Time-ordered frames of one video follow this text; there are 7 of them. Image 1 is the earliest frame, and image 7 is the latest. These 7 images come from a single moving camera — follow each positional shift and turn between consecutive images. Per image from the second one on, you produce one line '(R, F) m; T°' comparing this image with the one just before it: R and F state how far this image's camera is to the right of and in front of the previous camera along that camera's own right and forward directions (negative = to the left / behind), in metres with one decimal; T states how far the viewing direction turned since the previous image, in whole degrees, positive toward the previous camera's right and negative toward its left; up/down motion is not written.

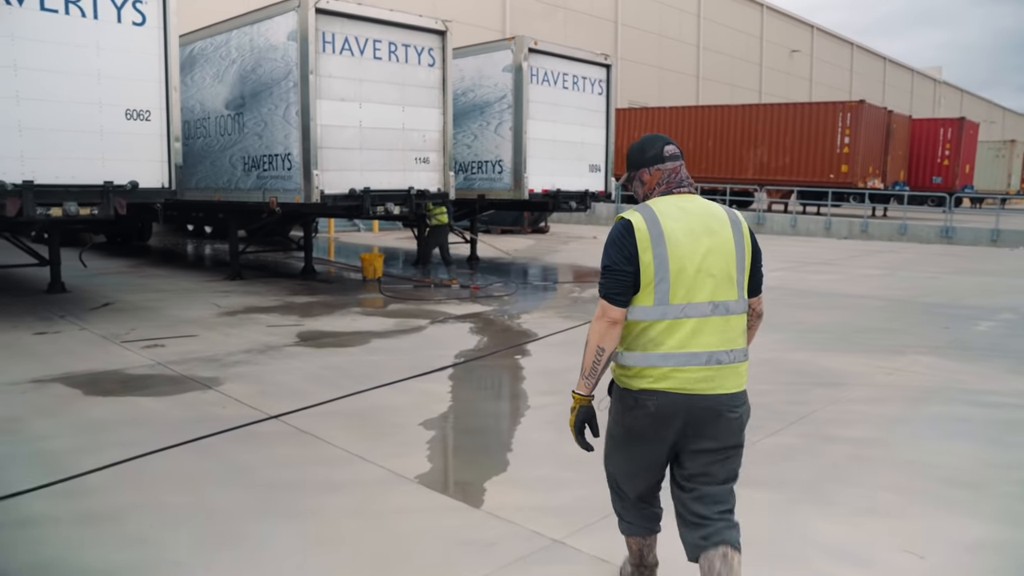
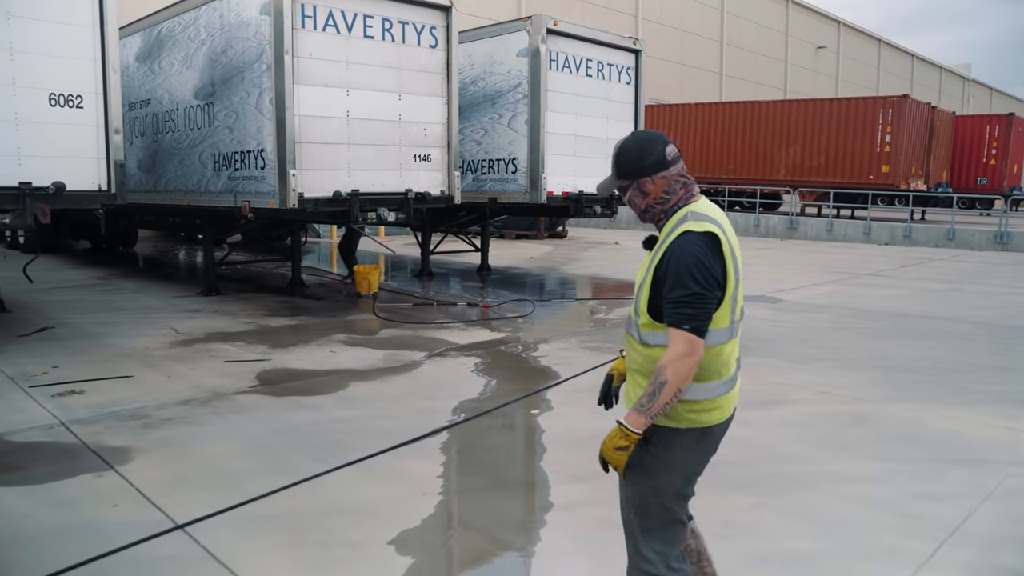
(0.0, +1.7) m; -1°
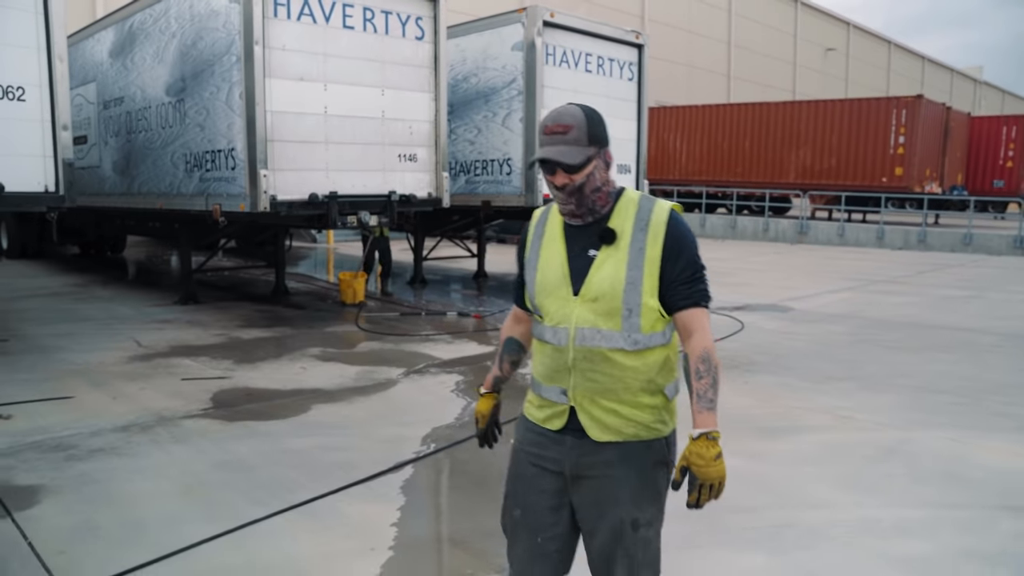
(+0.2, +0.7) m; -1°
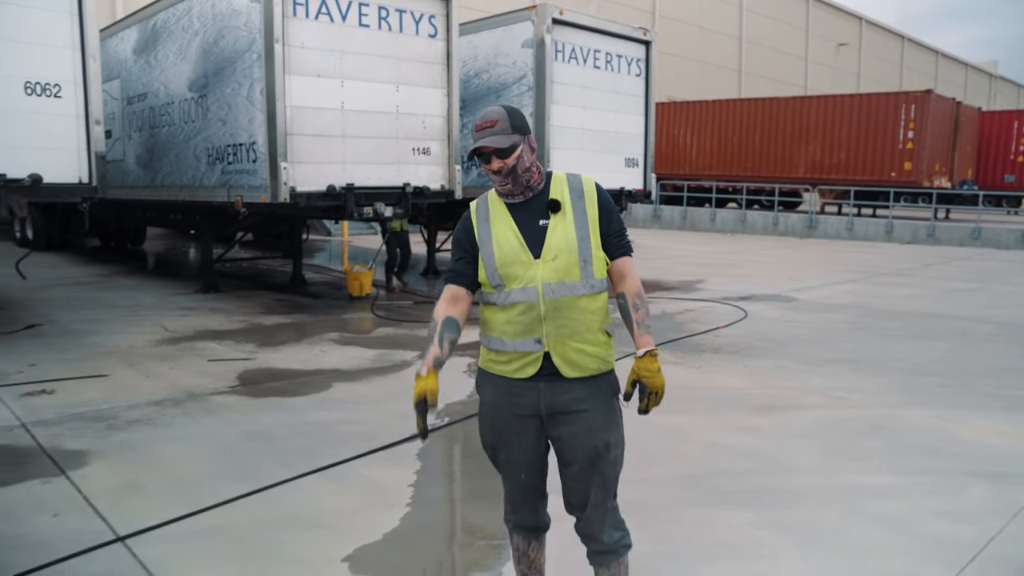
(0.0, -0.3) m; -1°
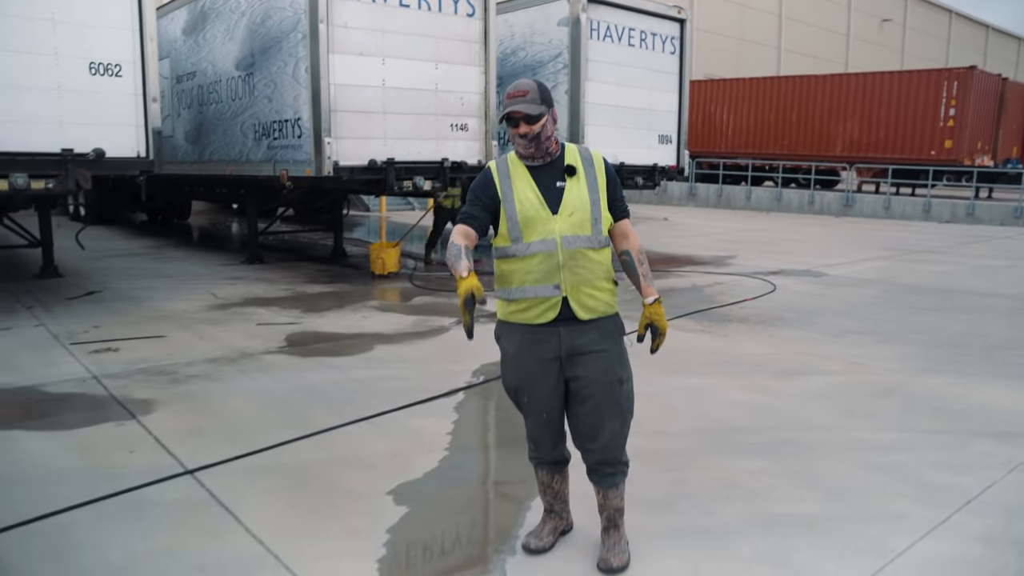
(0.0, -0.3) m; -2°
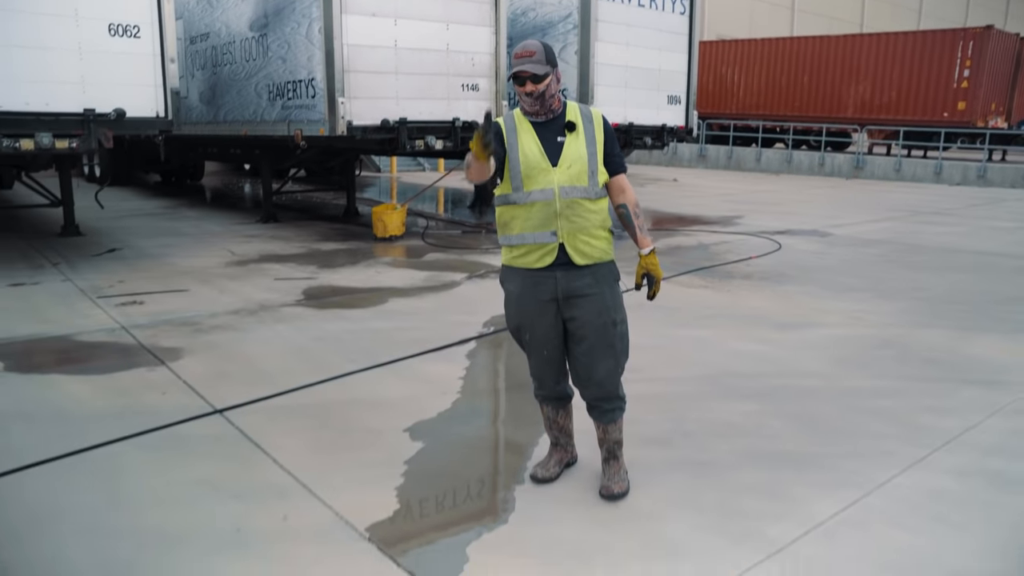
(0.0, -0.2) m; -1°
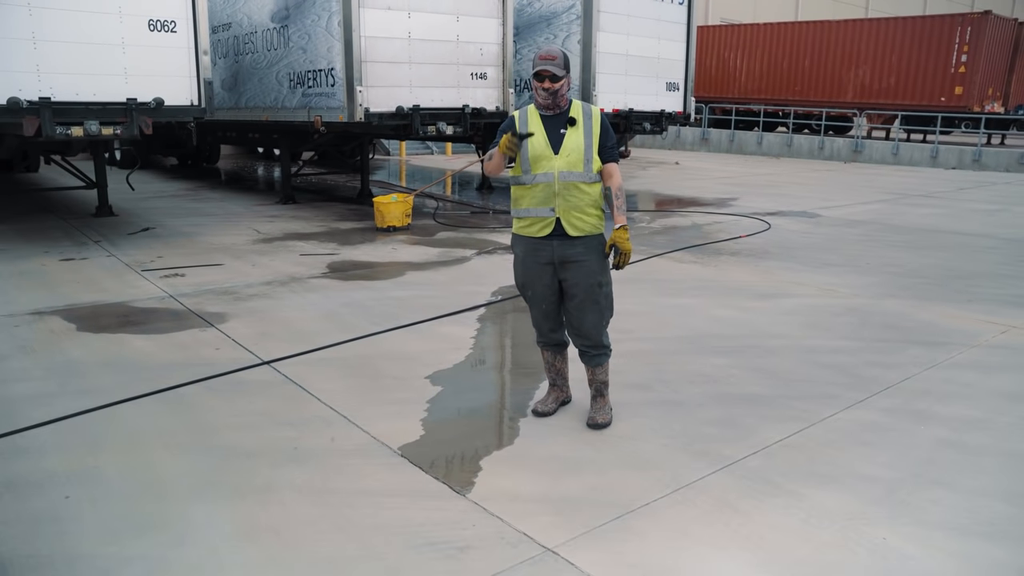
(0.0, -0.7) m; 0°
